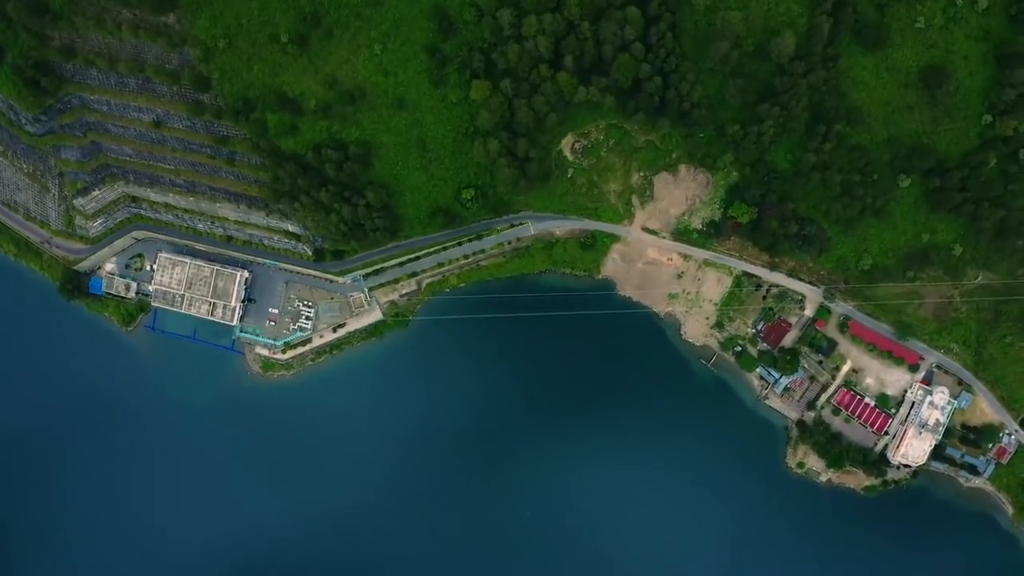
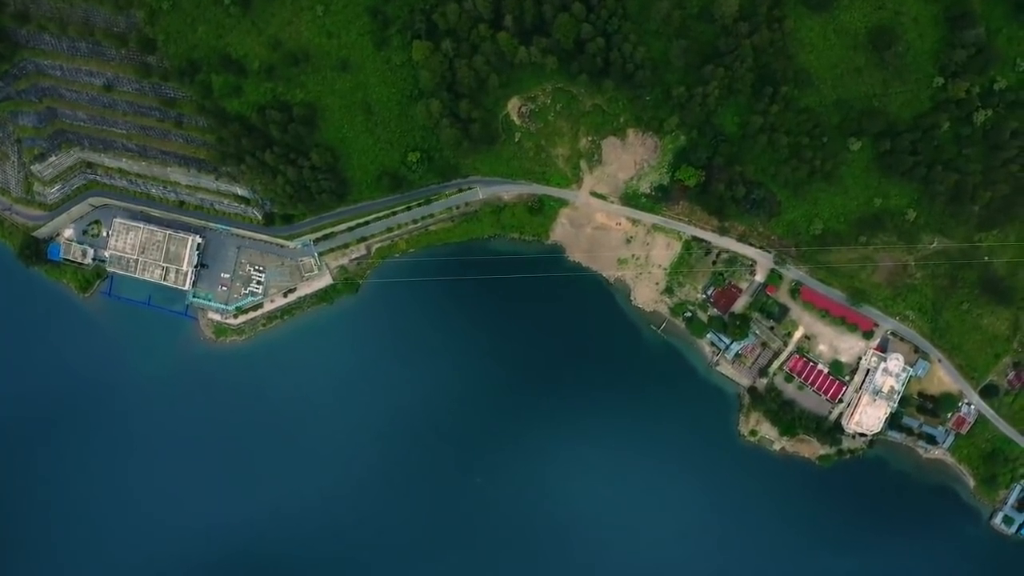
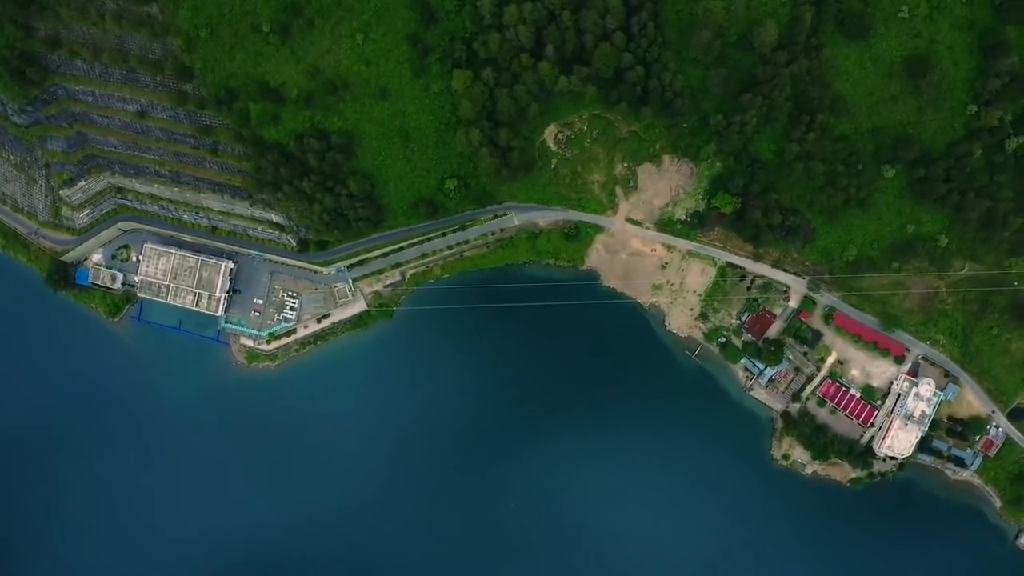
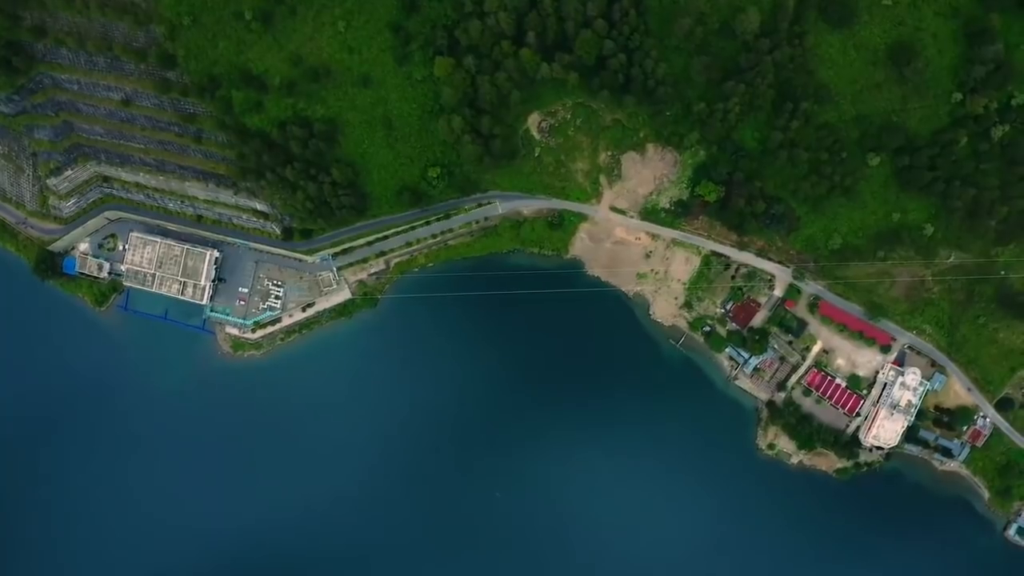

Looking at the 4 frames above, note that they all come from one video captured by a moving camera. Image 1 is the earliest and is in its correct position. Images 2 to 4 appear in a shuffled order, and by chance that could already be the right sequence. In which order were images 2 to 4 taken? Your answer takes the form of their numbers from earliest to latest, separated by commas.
3, 4, 2
